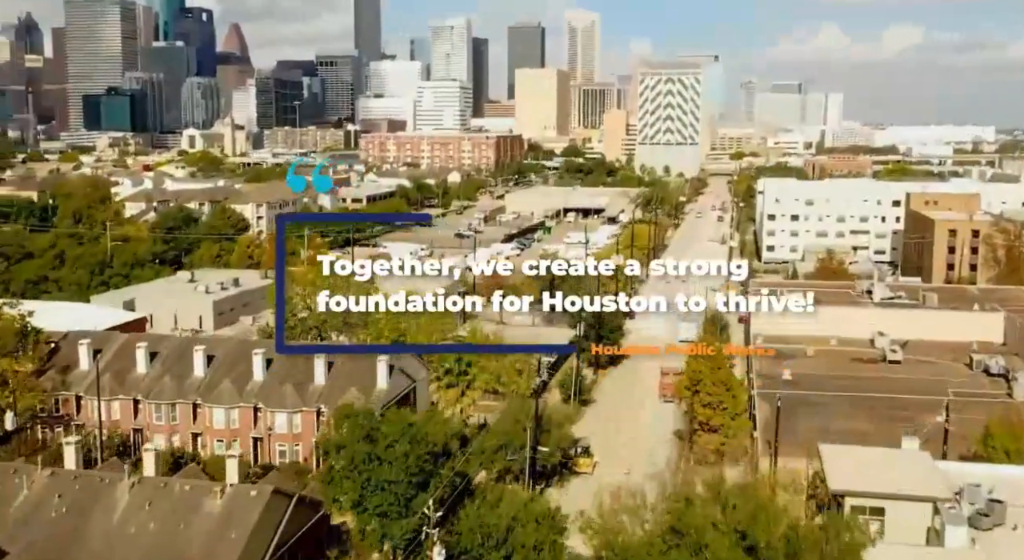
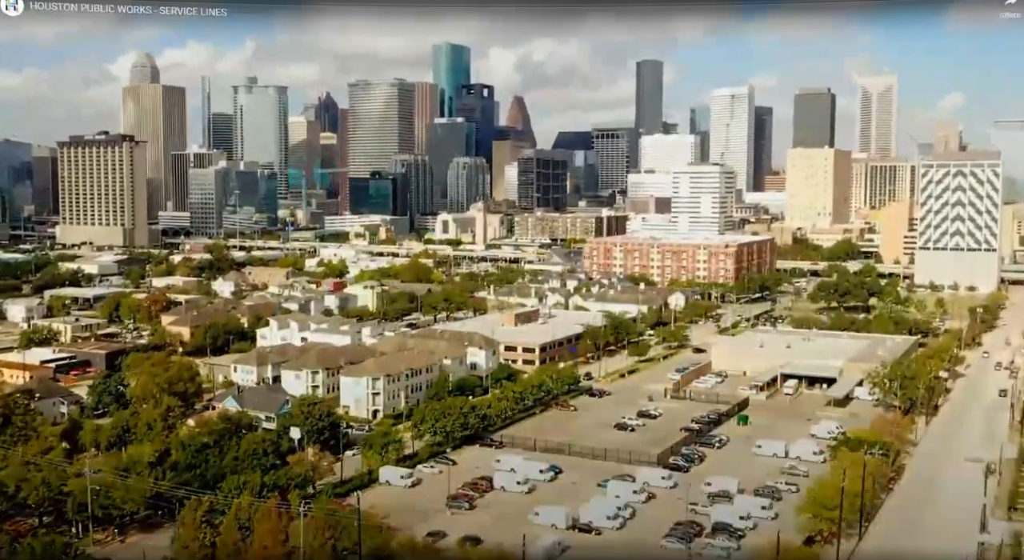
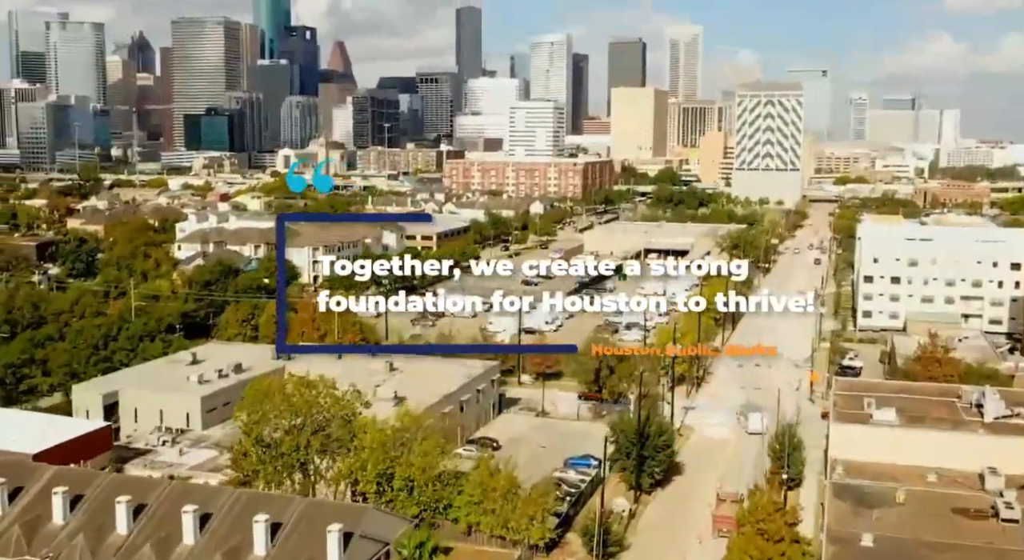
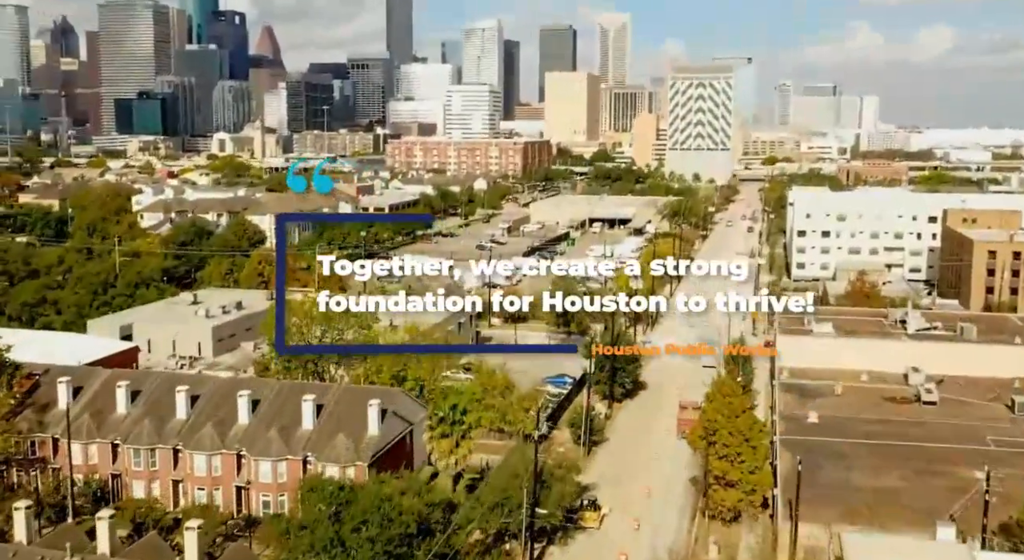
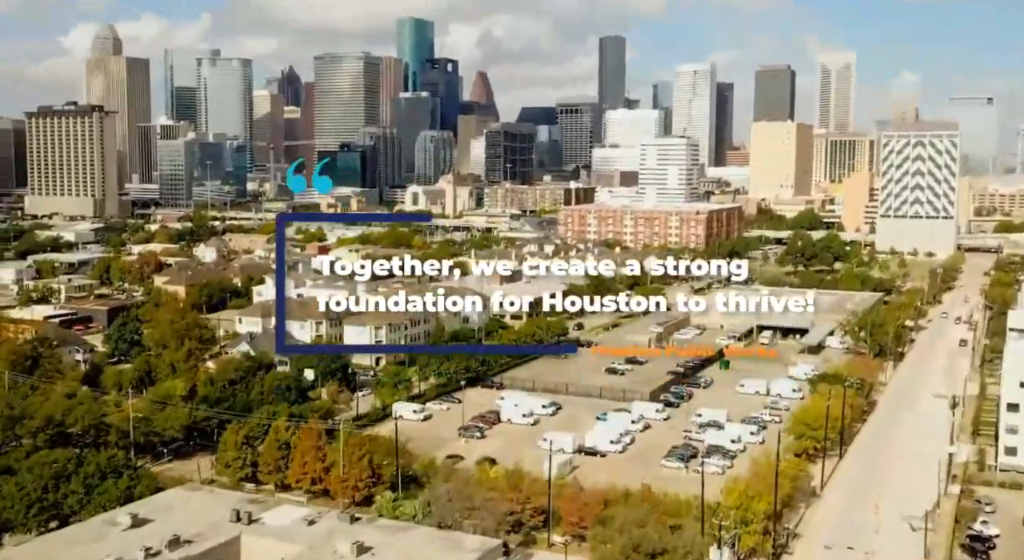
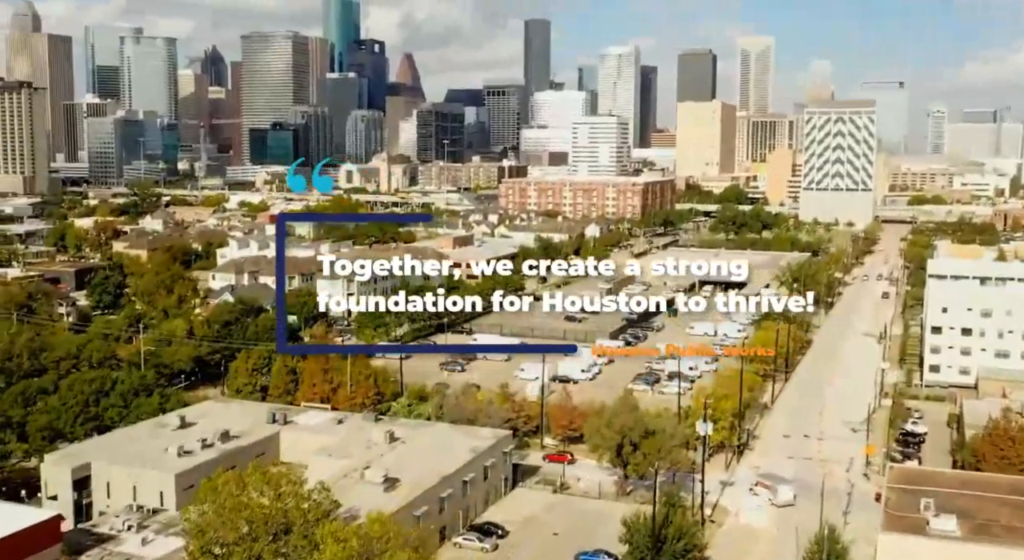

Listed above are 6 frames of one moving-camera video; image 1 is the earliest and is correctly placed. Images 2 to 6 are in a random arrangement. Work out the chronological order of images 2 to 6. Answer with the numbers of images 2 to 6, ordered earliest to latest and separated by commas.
4, 3, 6, 5, 2
